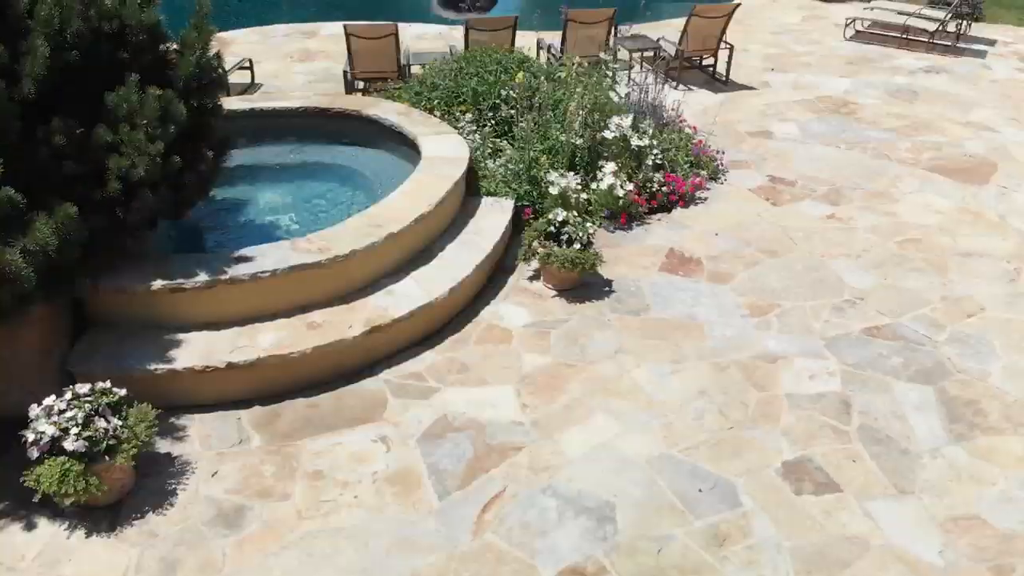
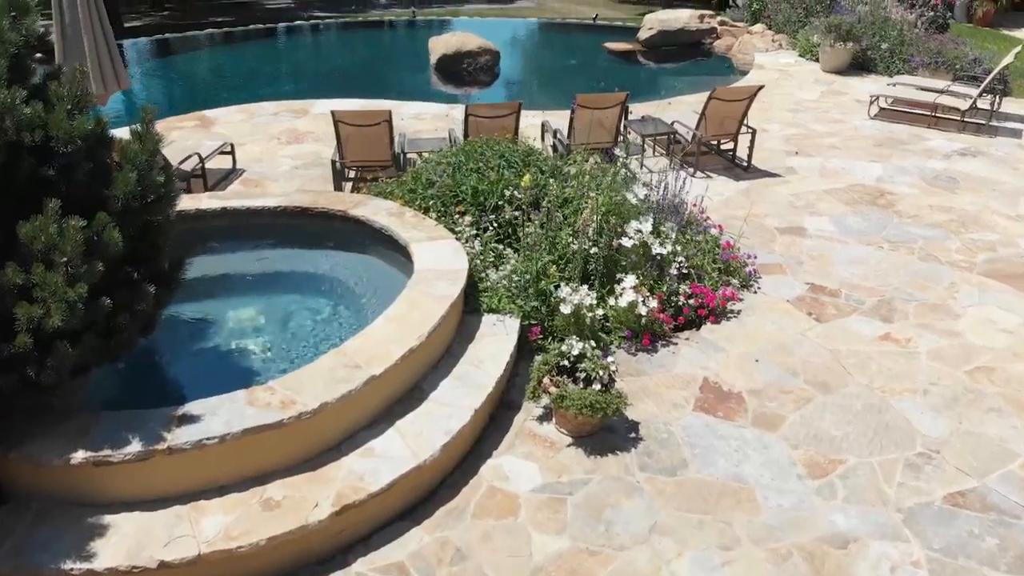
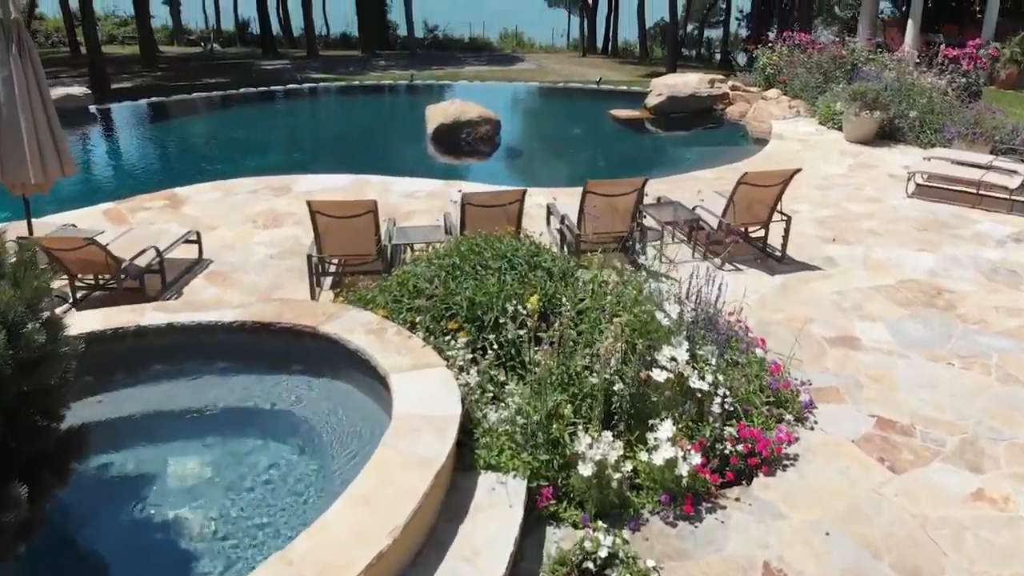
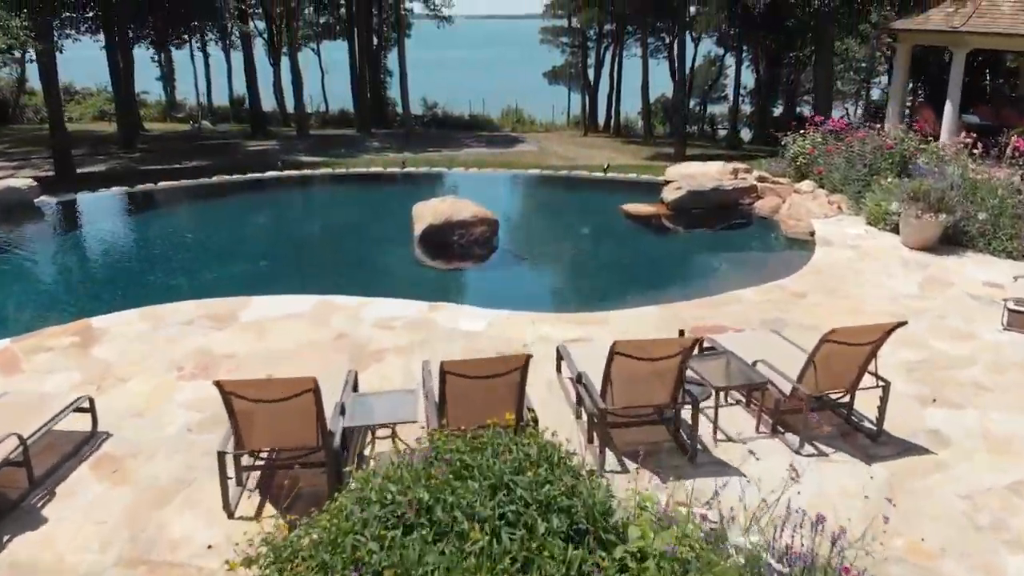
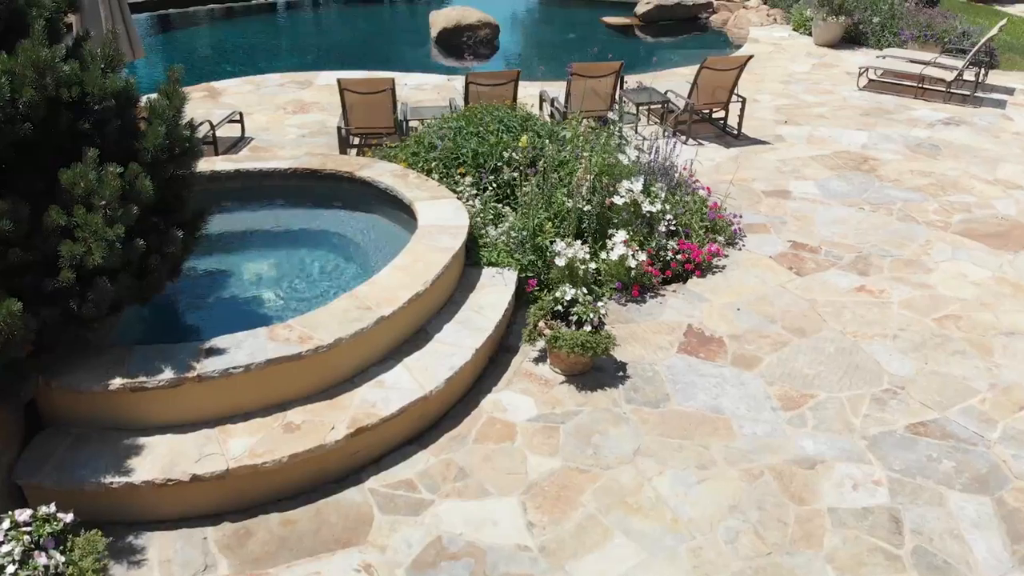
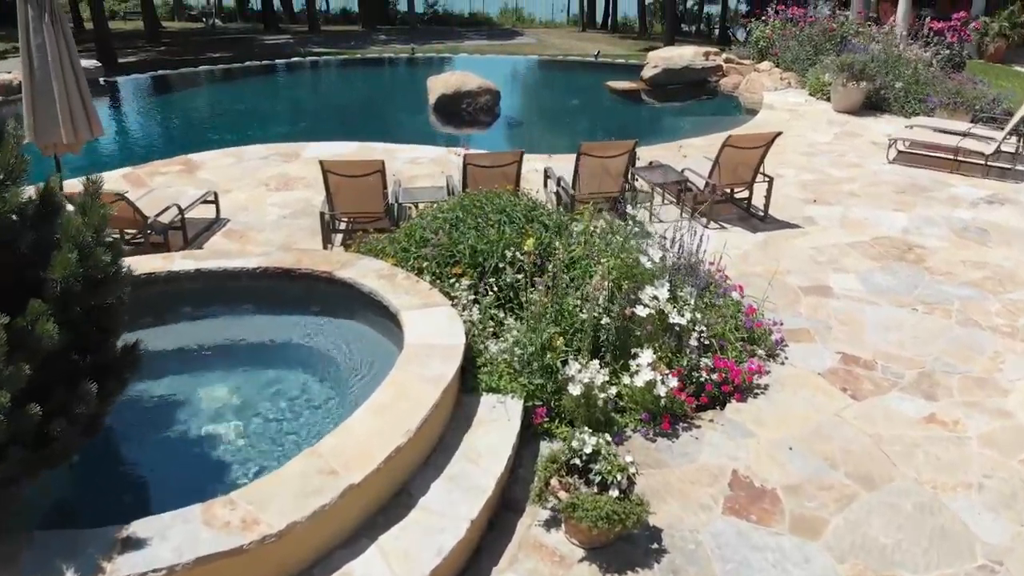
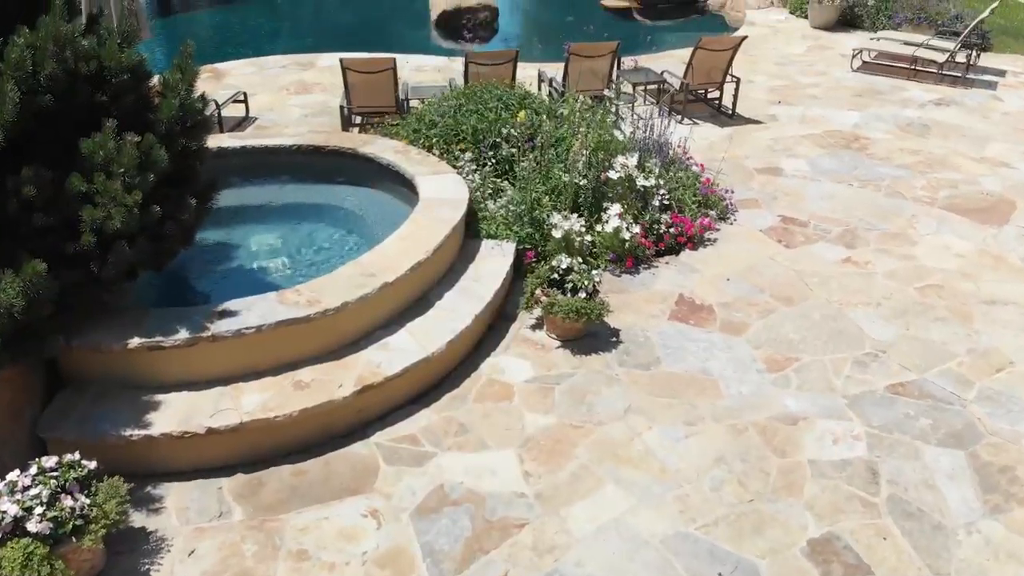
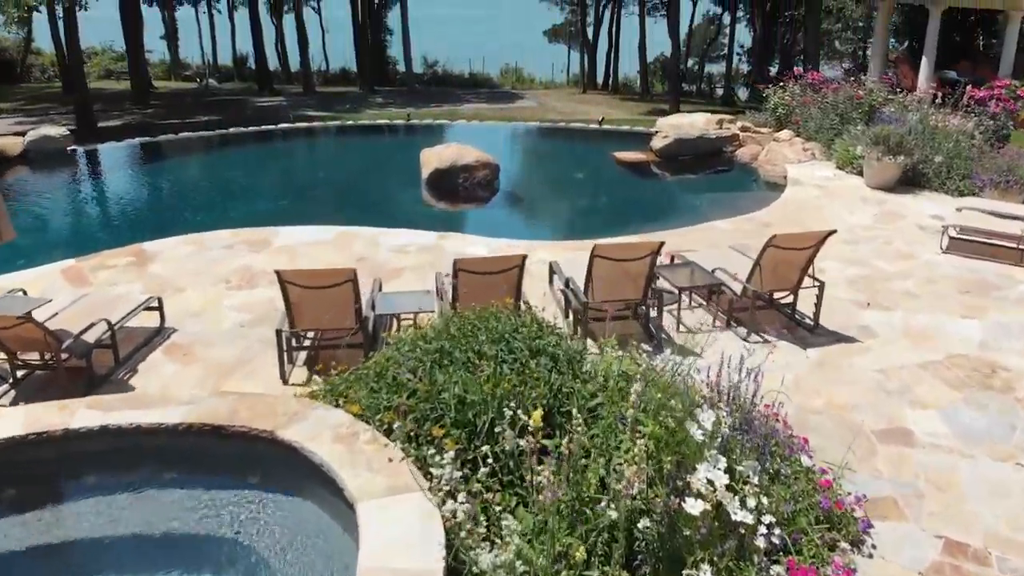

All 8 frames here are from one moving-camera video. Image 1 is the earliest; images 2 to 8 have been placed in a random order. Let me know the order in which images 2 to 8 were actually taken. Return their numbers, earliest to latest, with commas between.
7, 5, 2, 6, 3, 8, 4
